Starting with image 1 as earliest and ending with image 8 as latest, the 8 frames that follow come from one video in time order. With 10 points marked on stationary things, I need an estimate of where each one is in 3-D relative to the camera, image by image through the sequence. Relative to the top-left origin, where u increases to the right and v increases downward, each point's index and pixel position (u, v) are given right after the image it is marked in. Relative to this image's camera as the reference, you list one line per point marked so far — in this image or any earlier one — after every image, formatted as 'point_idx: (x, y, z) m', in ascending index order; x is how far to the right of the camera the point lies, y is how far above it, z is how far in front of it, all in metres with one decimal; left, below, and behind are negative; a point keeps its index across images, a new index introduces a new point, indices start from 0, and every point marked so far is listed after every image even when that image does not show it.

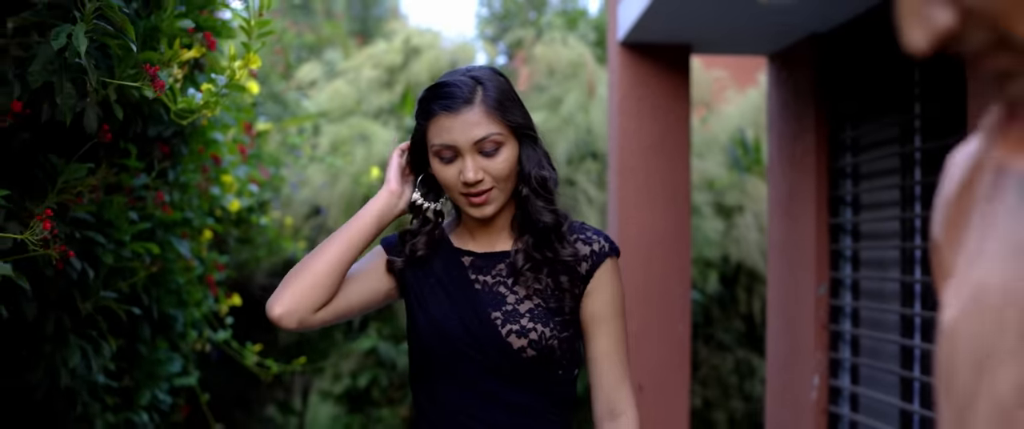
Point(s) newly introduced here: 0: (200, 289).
0: (-0.9, -0.2, +3.6) m
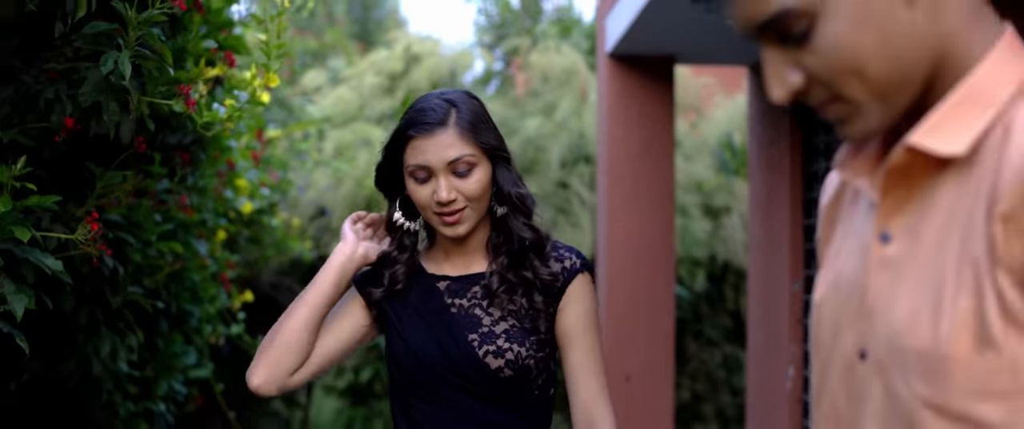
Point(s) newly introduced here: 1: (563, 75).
0: (-0.9, -0.2, +3.9) m
1: (+0.2, +0.7, +5.9) m
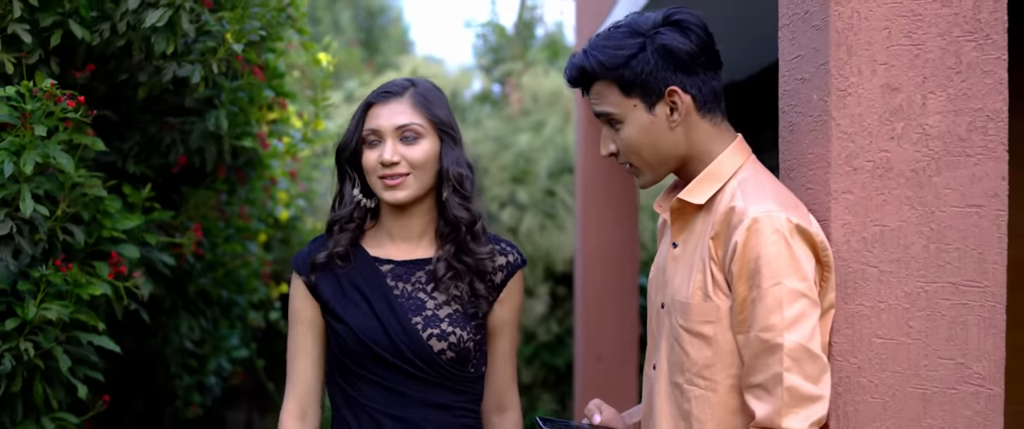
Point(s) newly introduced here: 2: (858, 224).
0: (-0.9, -0.2, +4.6) m
1: (+0.2, +0.6, +6.7) m
2: (+0.4, 0.0, +1.6) m
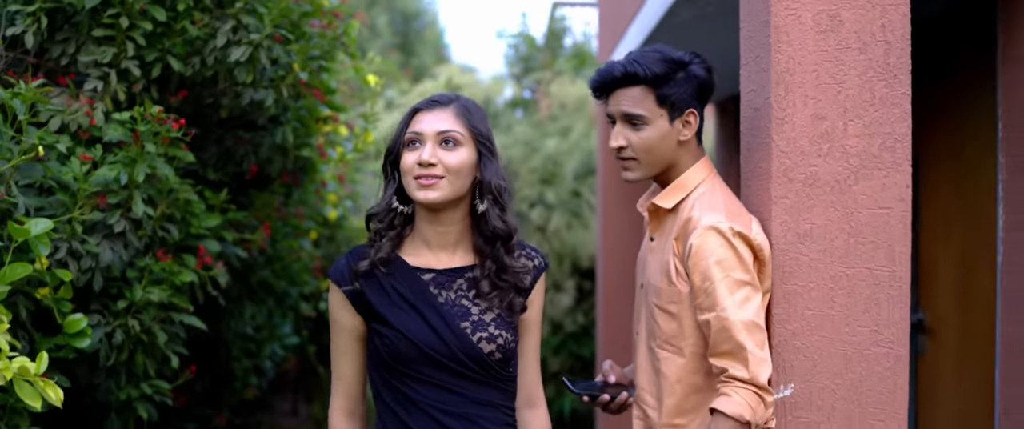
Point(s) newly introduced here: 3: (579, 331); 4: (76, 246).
0: (-0.8, -0.2, +5.1) m
1: (+0.4, +0.6, +7.1) m
2: (+0.5, 0.0, +2.0) m
3: (+0.3, -0.6, +6.5) m
4: (-0.9, -0.1, +2.4) m
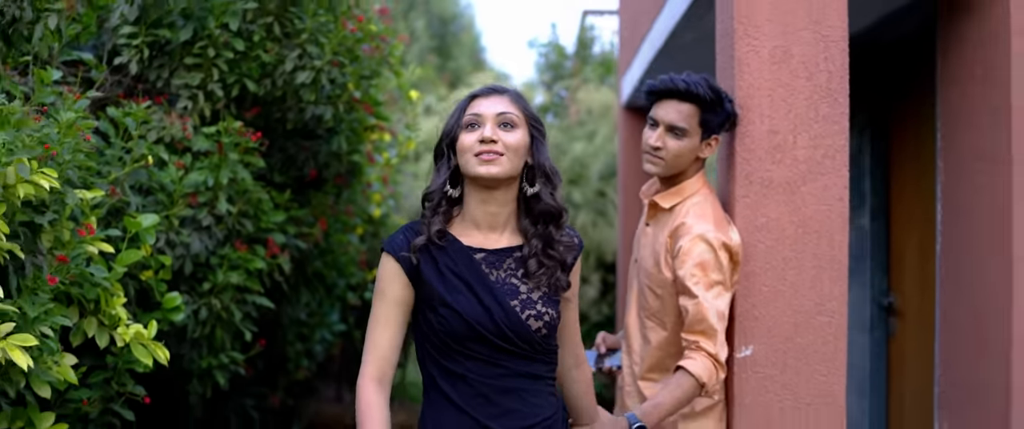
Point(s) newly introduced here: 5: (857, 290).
0: (-0.7, -0.2, +5.7) m
1: (+0.6, +0.6, +7.6) m
2: (+0.5, 0.0, +2.5) m
3: (+0.5, -0.6, +7.0) m
4: (-0.8, -0.1, +3.0) m
5: (+1.1, -0.2, +3.9) m
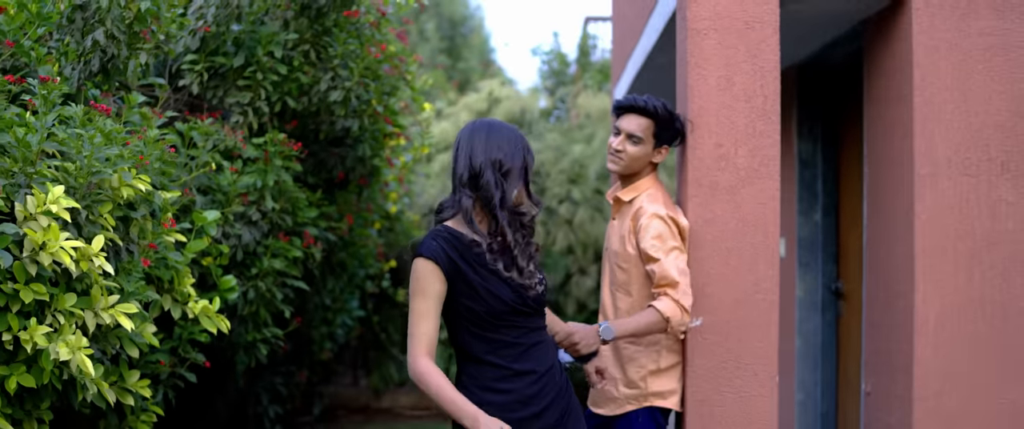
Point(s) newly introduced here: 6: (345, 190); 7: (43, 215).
0: (-0.7, -0.2, +6.3) m
1: (+0.6, +0.7, +8.2) m
2: (+0.5, 0.0, +3.1) m
3: (+0.5, -0.6, +7.6) m
4: (-0.8, 0.0, +3.6) m
5: (+1.1, -0.2, +4.5) m
6: (-0.6, +0.1, +4.8) m
7: (-0.9, 0.0, +2.5) m
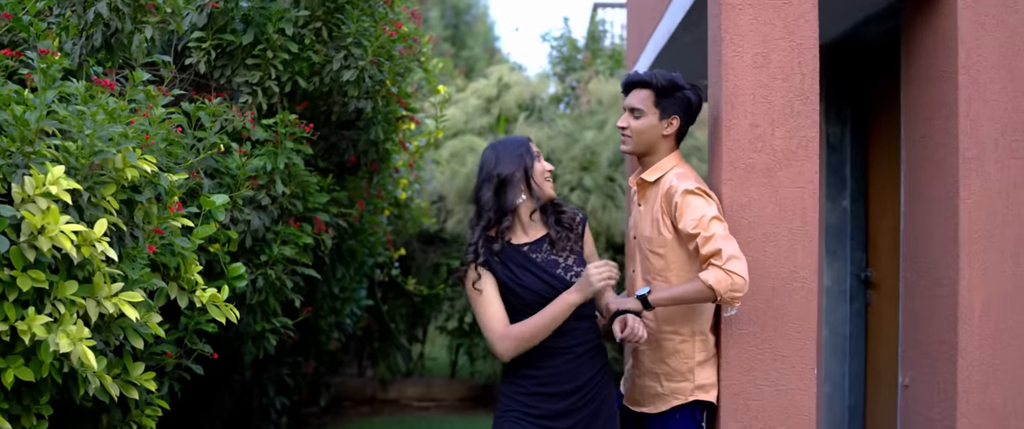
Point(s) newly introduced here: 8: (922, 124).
0: (-0.6, -0.2, +6.1) m
1: (+0.6, +0.7, +8.1) m
2: (+0.5, 0.0, +3.0) m
3: (+0.6, -0.5, +7.4) m
4: (-0.8, 0.0, +3.4) m
5: (+1.1, -0.2, +4.3) m
6: (-0.6, +0.1, +4.6) m
7: (-0.9, 0.0, +2.3) m
8: (+1.1, +0.2, +3.3) m
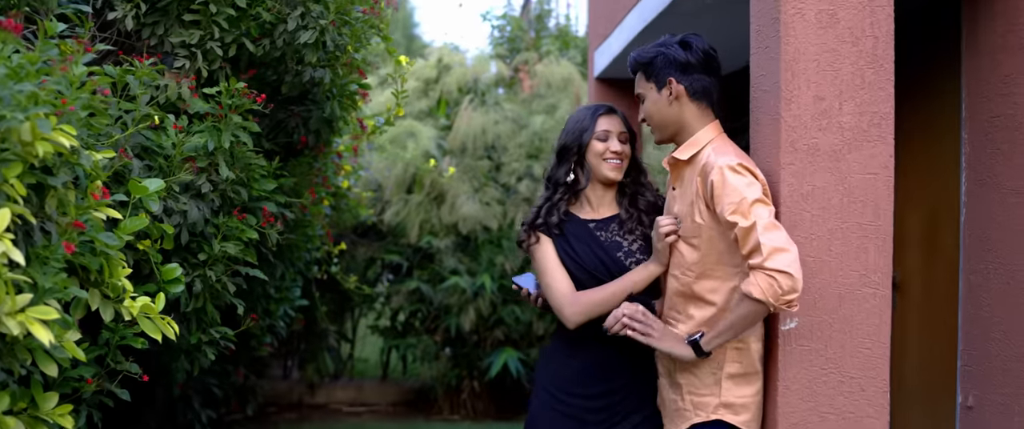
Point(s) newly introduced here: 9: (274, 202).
0: (-0.8, -0.1, +5.5) m
1: (+0.3, +0.8, +7.5) m
2: (+0.6, +0.1, +2.4) m
3: (+0.3, -0.5, +6.9) m
4: (-0.8, 0.0, +2.8) m
5: (+1.1, -0.1, +3.9) m
6: (-0.7, +0.2, +4.0) m
7: (-0.8, +0.1, +1.7) m
8: (+1.1, +0.3, +2.8) m
9: (-0.7, 0.0, +3.5) m
